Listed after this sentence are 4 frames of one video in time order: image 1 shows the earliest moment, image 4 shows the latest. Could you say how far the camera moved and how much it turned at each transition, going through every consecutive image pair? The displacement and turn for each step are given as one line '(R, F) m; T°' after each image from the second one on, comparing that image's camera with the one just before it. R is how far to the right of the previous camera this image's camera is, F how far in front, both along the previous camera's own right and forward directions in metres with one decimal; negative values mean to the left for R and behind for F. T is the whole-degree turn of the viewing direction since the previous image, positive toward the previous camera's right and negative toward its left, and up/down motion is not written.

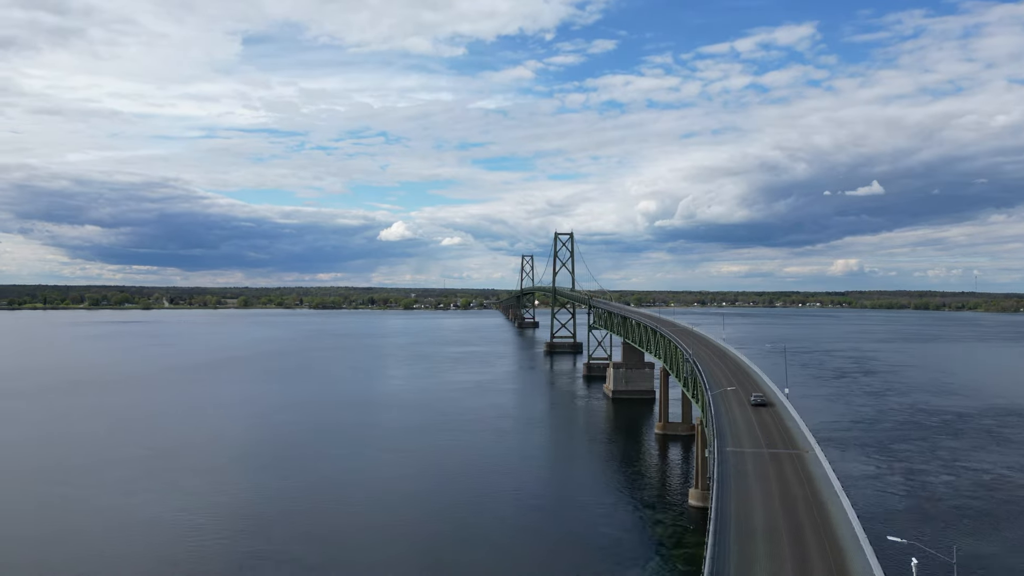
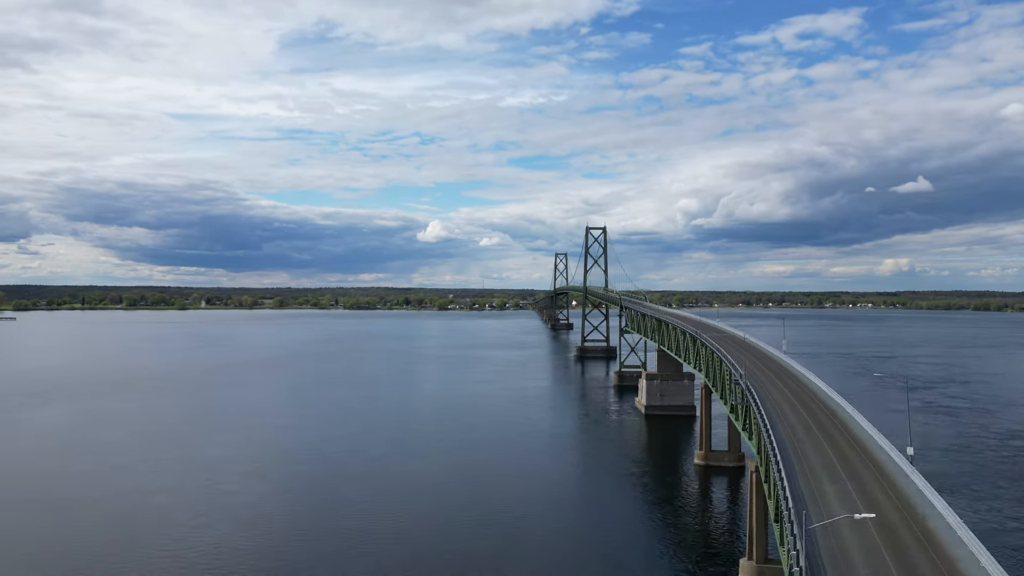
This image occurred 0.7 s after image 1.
(+0.3, +1.4) m; -3°
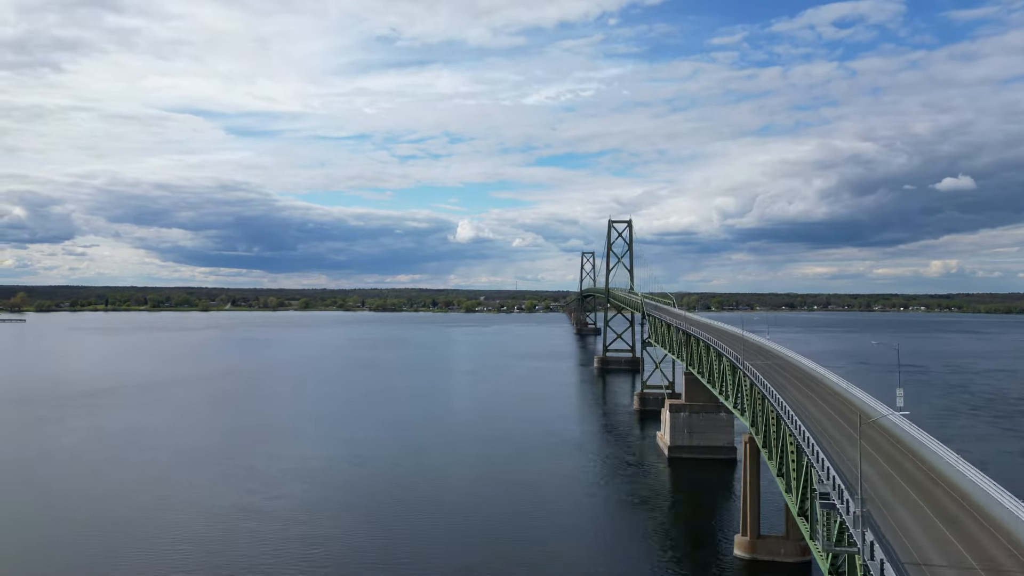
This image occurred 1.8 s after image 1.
(+0.5, +2.2) m; -3°
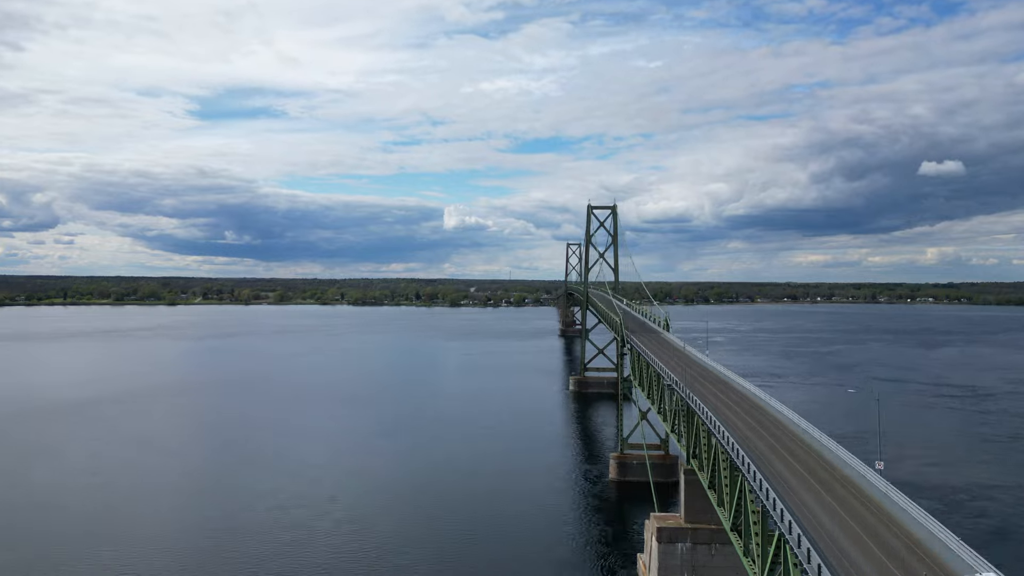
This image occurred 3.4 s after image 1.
(+0.6, +3.5) m; 0°
